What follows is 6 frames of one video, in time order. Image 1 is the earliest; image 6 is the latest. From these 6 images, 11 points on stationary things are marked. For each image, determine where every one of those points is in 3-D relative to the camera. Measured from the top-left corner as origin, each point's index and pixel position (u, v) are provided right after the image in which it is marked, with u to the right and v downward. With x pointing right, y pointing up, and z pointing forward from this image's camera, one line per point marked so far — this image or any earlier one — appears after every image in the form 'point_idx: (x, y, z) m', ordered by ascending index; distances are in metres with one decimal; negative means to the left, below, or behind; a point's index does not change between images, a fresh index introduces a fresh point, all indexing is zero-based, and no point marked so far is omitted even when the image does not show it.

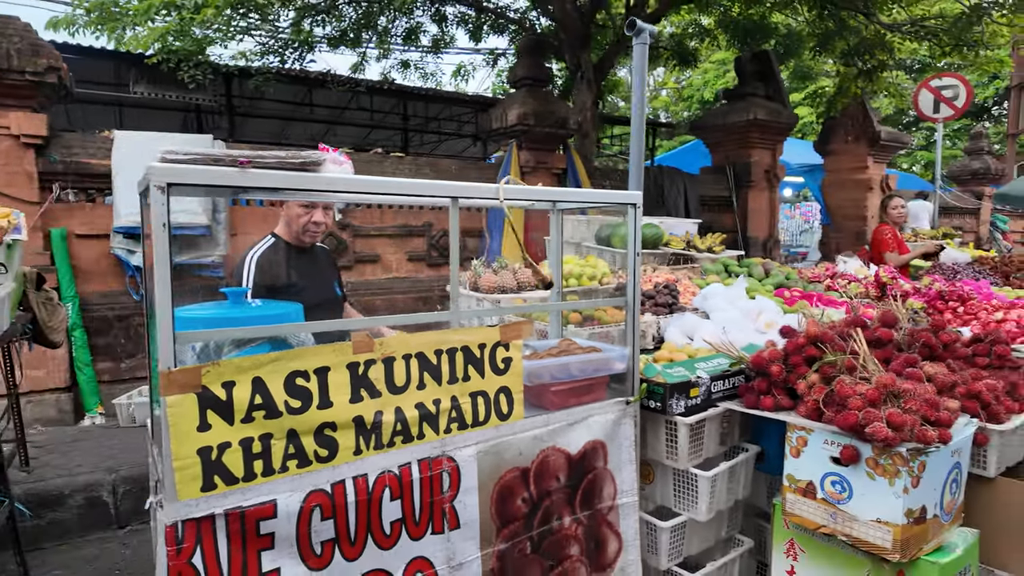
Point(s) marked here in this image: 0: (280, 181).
0: (-0.7, +0.3, +1.8) m
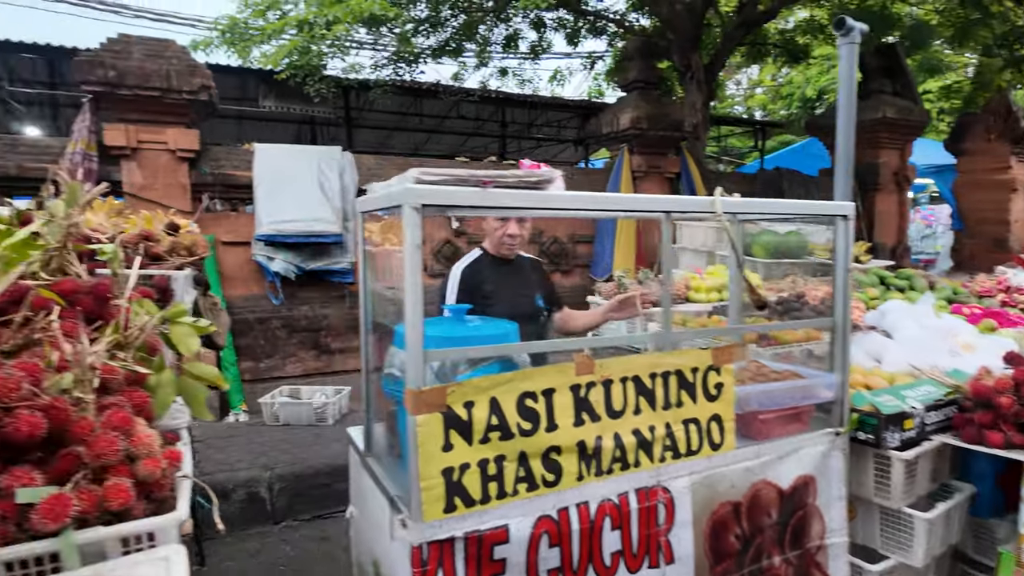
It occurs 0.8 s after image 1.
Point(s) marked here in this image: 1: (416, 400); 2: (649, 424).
0: (0.0, +0.3, +1.8) m
1: (-0.3, -0.3, +1.7) m
2: (+0.5, -0.5, +2.0) m
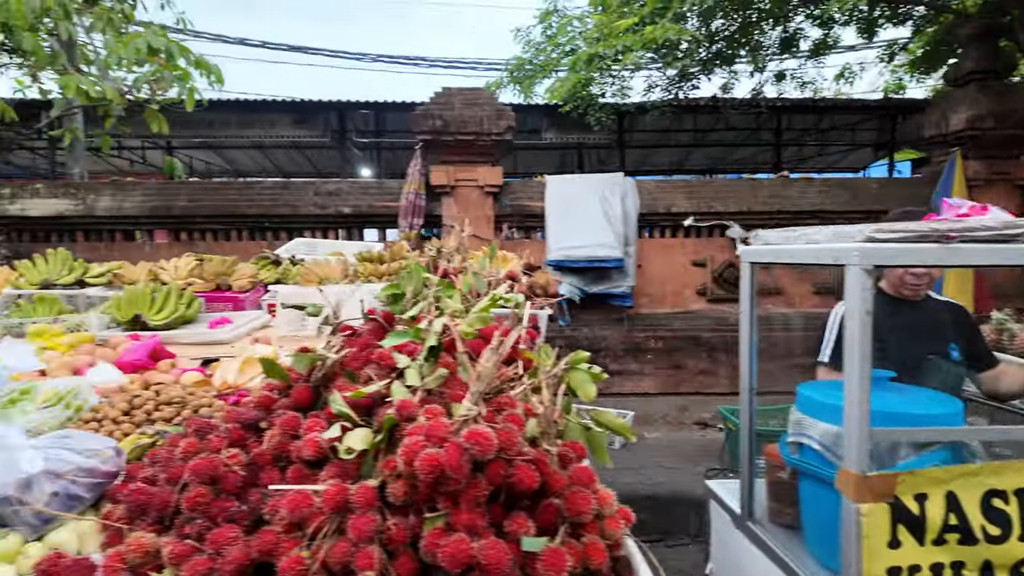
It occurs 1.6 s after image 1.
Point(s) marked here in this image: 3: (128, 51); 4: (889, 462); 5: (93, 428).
0: (+1.2, +0.1, +1.5) m
1: (+0.9, -0.5, +1.5) m
2: (+1.7, -0.7, +1.5) m
3: (-3.5, +2.2, +5.5) m
4: (+1.0, -0.5, +1.6) m
5: (-1.5, -0.5, +2.1) m
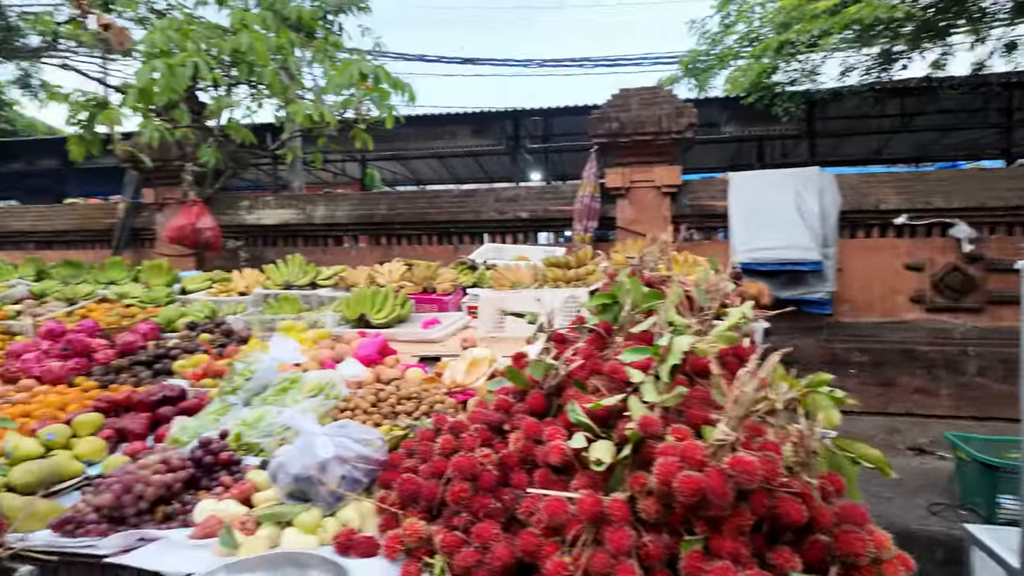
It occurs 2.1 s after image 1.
0: (+1.8, 0.0, +1.1) m
1: (+1.4, -0.5, +1.2) m
2: (+2.2, -0.7, +1.0) m
3: (-1.7, +2.2, +6.2) m
4: (+1.6, -0.5, +1.3) m
5: (-0.7, -0.5, +2.4) m
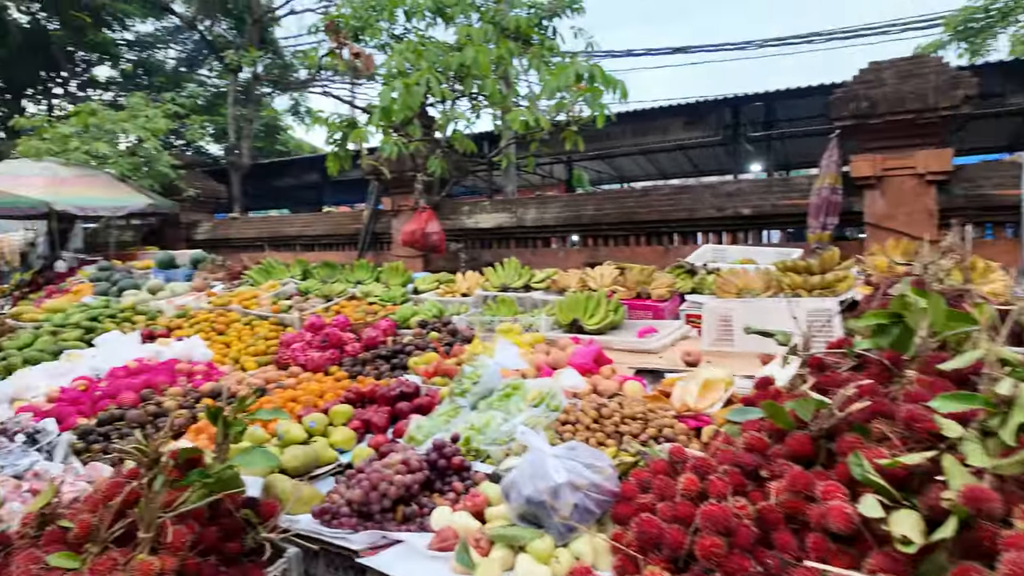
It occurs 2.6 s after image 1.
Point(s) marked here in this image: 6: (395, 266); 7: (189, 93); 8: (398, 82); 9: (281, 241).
0: (+2.1, -0.1, +0.3) m
1: (+1.8, -0.6, +0.5) m
2: (+2.5, -0.8, +0.1) m
3: (+0.5, +2.2, +6.3) m
4: (+2.0, -0.6, +0.5) m
5: (+0.2, -0.6, +2.3) m
6: (-1.1, +0.2, +5.8) m
7: (-7.7, +4.7, +14.3) m
8: (-1.2, +2.1, +6.2) m
9: (-4.1, +0.8, +10.7) m
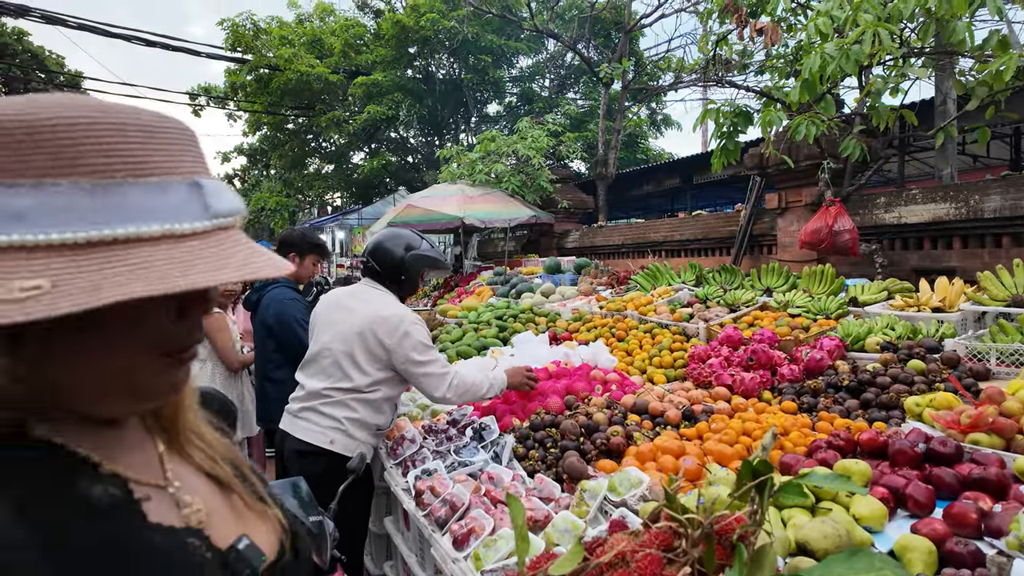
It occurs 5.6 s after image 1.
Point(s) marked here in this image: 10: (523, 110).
0: (+2.3, -0.1, -1.7) m
1: (+2.2, -0.6, -1.4) m
2: (+2.5, -0.8, -2.1) m
3: (+4.1, +2.1, +4.3) m
4: (+2.3, -0.6, -1.4) m
5: (+1.8, -0.6, +1.0) m
6: (+2.4, +0.1, +4.7) m
7: (+1.3, +4.5, +15.5) m
8: (+2.6, +2.0, +5.1) m
9: (+2.4, +0.7, +10.4) m
10: (+0.4, +5.0, +16.7) m
